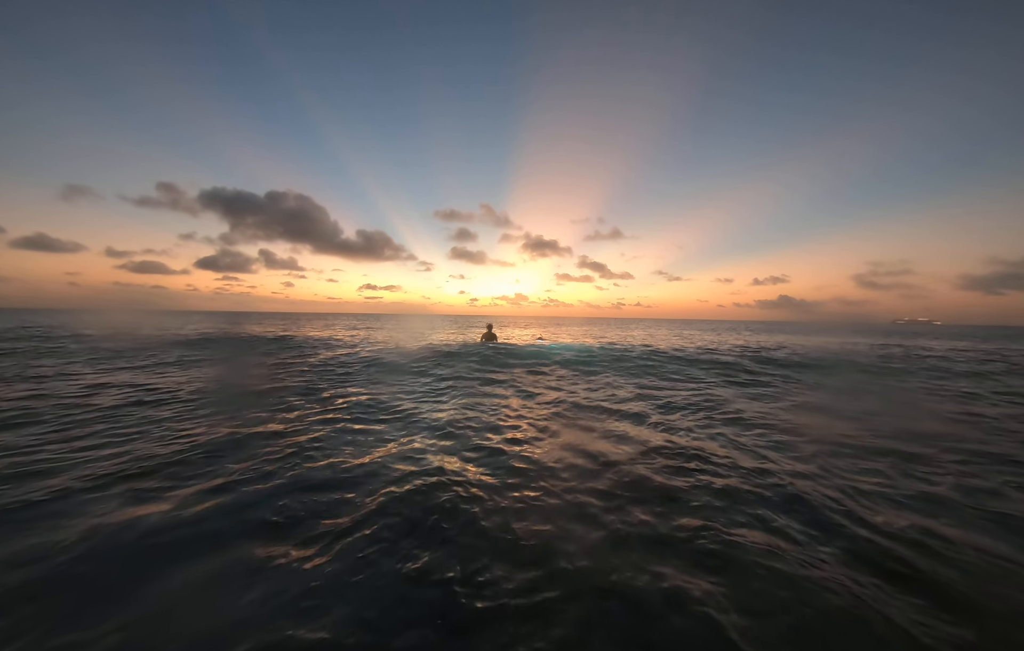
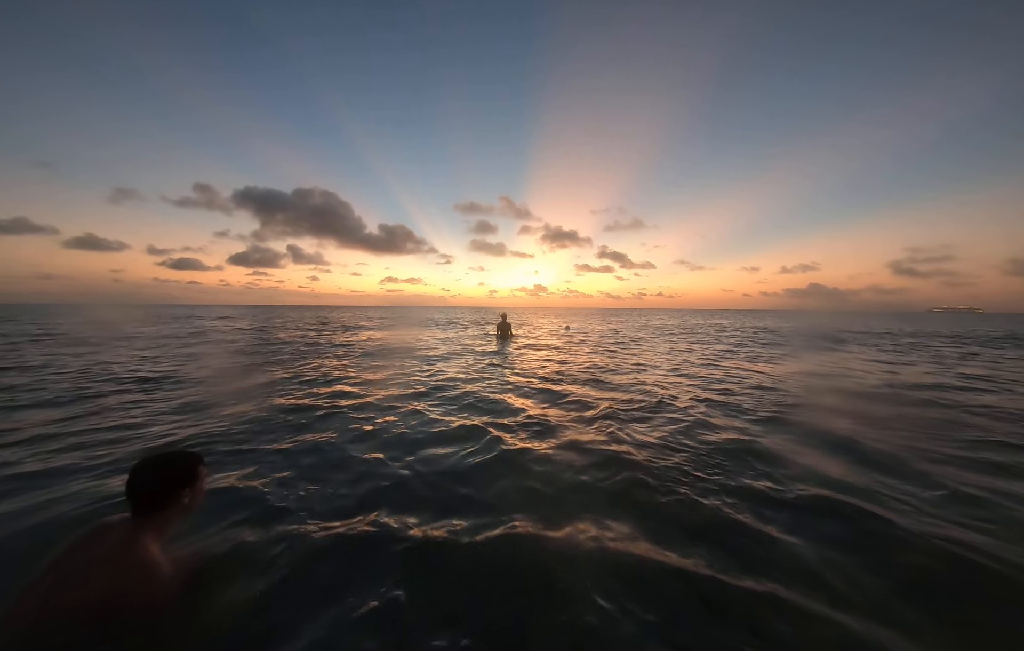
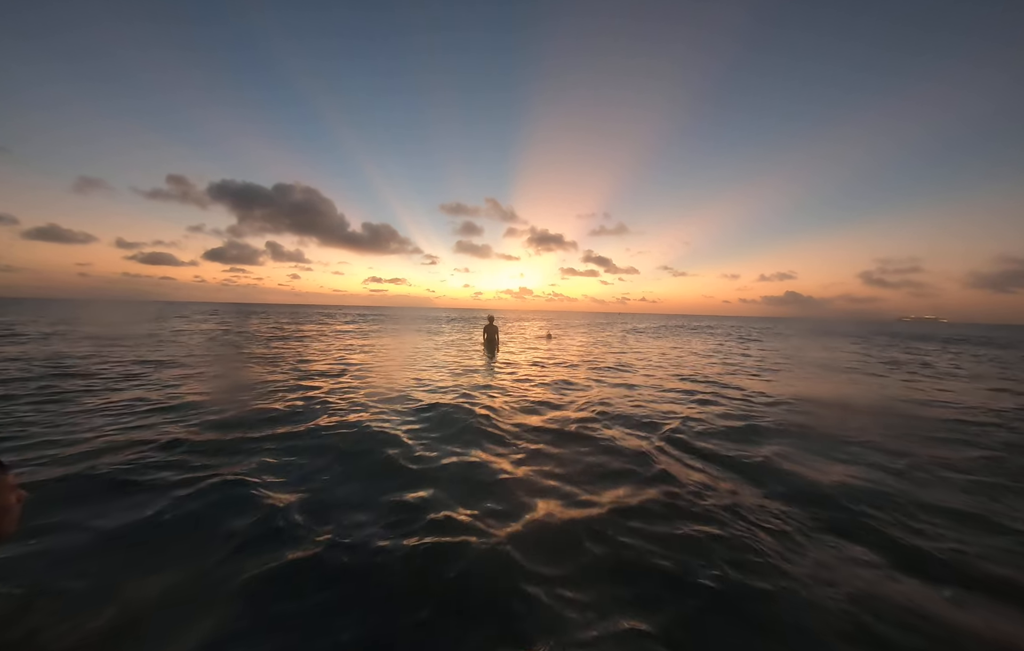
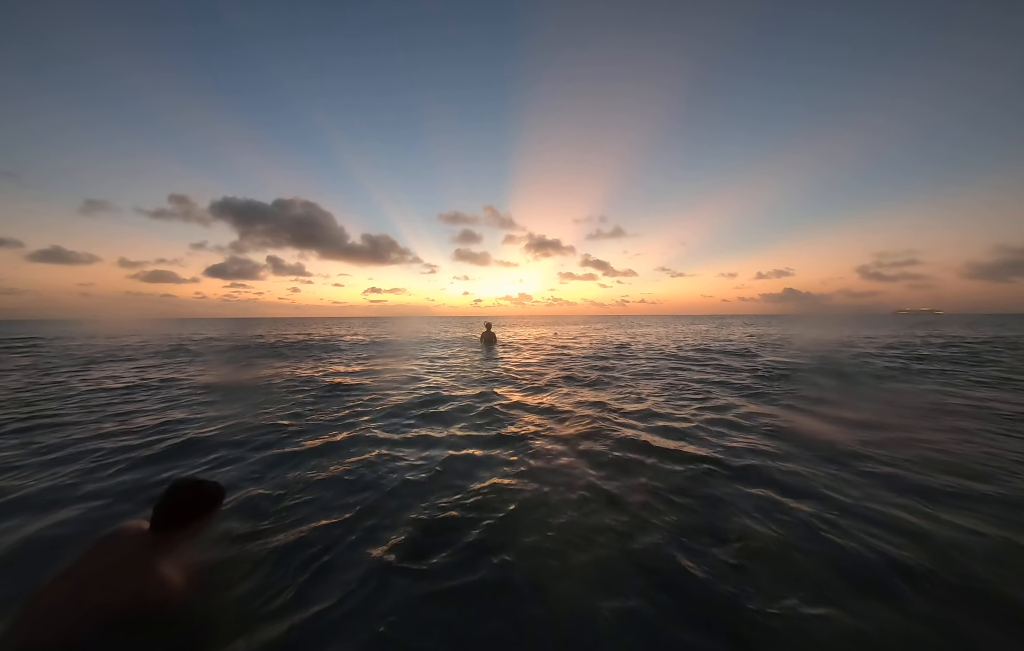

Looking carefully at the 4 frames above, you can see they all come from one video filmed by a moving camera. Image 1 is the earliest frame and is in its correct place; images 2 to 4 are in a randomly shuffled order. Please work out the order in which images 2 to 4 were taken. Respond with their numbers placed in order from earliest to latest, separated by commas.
3, 2, 4
